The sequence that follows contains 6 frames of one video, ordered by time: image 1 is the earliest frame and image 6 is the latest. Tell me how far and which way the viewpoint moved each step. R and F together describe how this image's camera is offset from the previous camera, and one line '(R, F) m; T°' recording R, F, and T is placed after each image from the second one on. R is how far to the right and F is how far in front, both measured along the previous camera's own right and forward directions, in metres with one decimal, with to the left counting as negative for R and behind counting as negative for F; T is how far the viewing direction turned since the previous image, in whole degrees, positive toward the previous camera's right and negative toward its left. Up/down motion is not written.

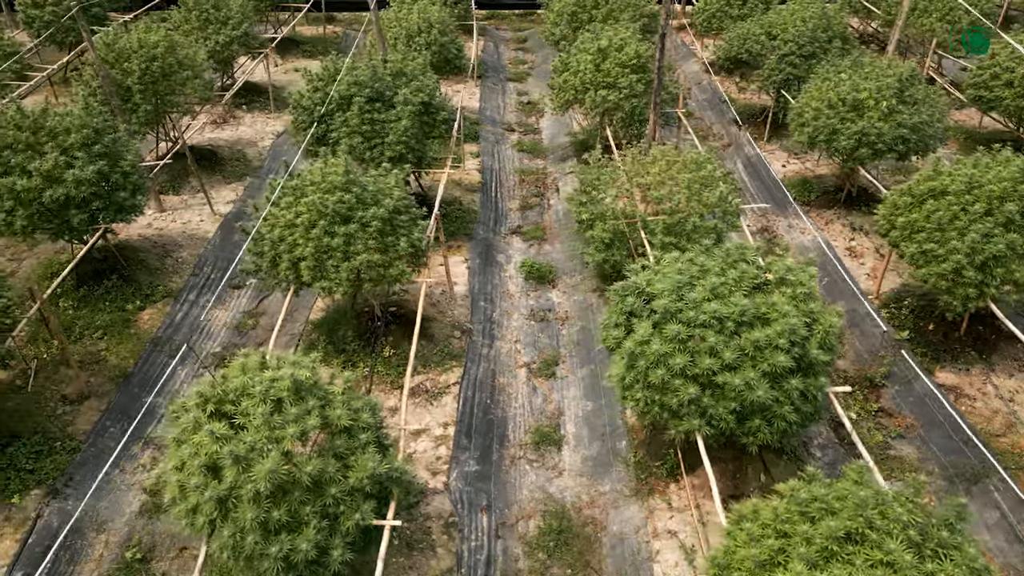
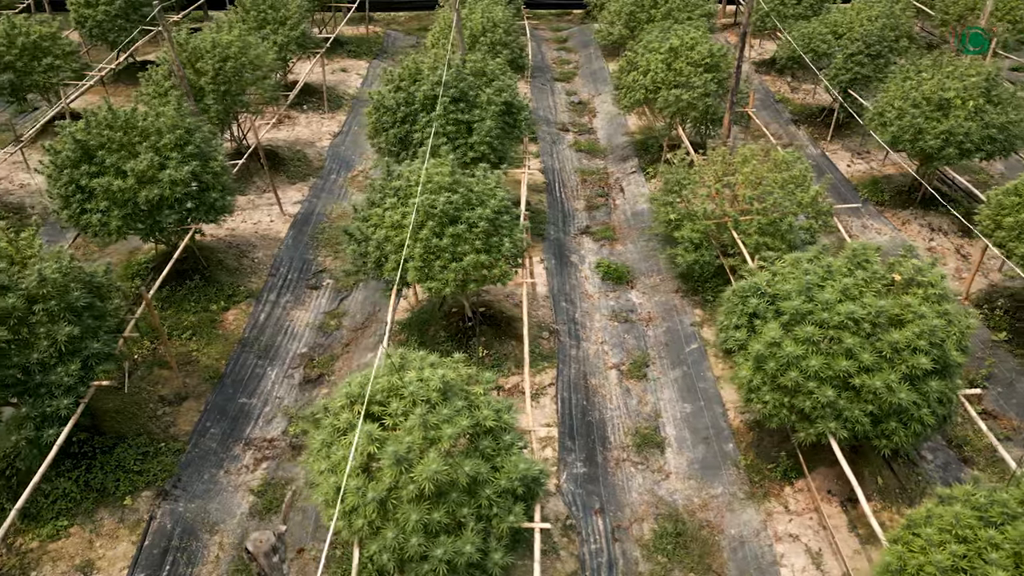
(-1.6, +0.1) m; 0°
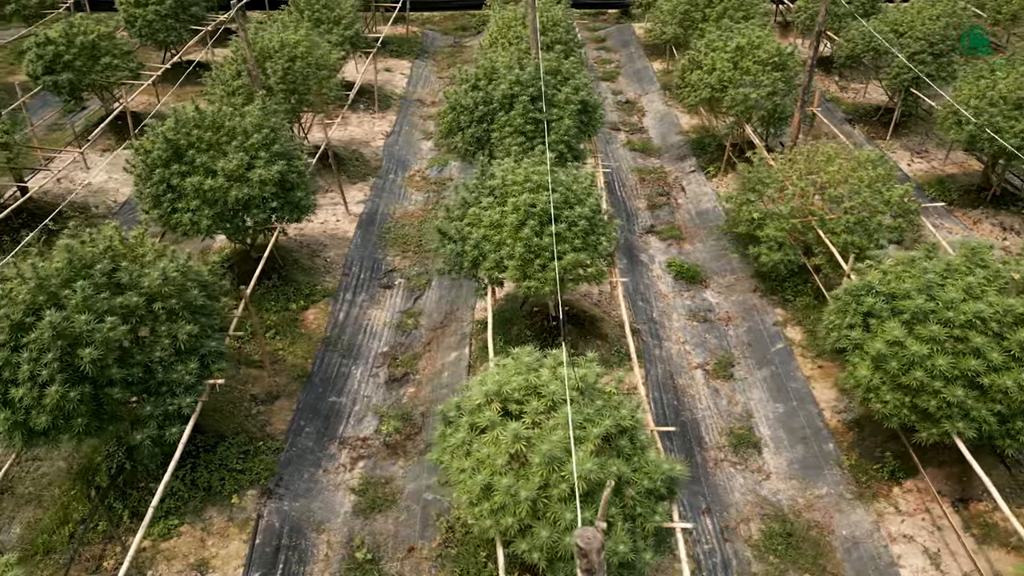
(-1.5, 0.0) m; 0°
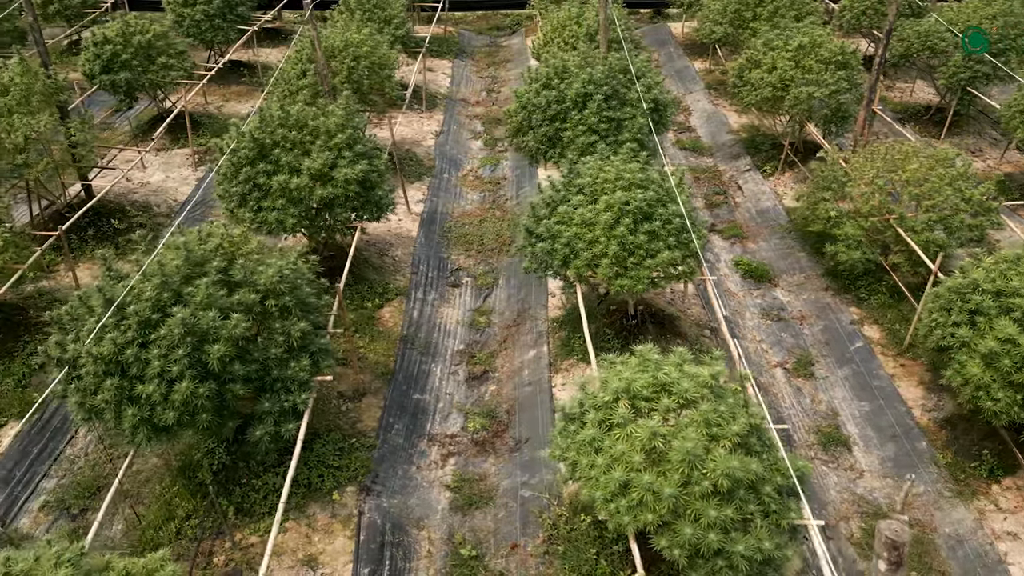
(-1.4, 0.0) m; 0°
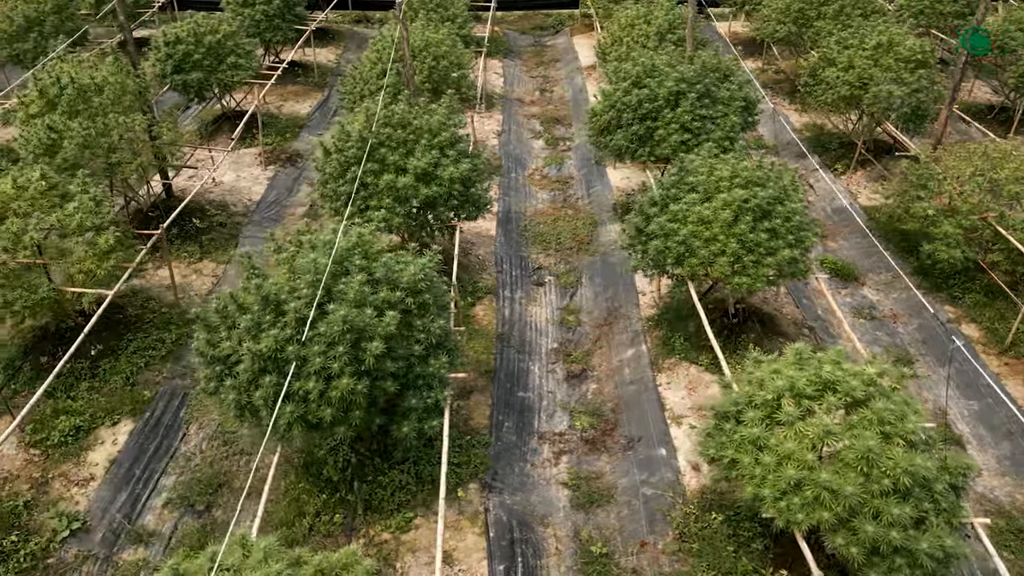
(-1.8, 0.0) m; 0°
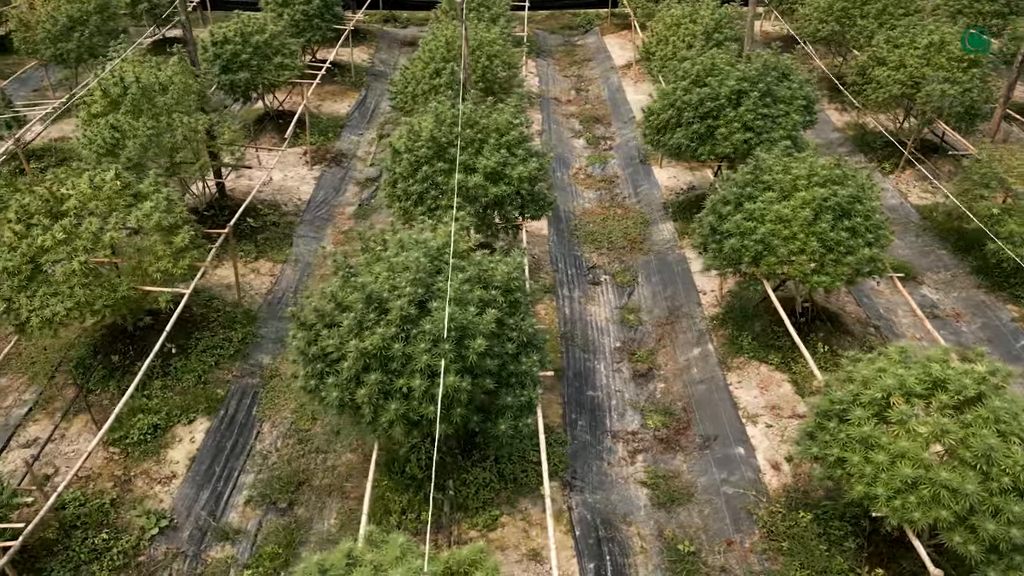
(-1.2, 0.0) m; 0°
